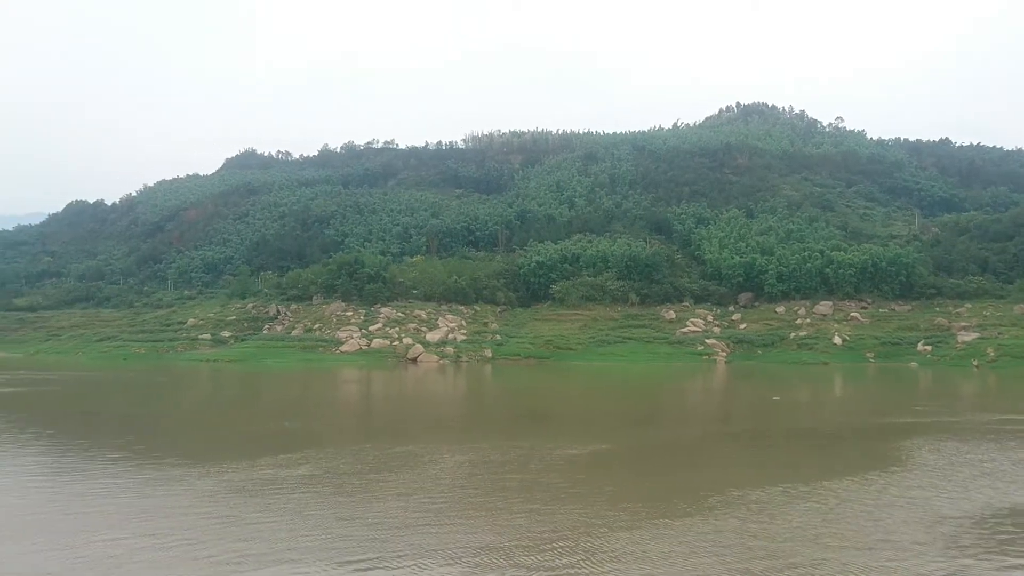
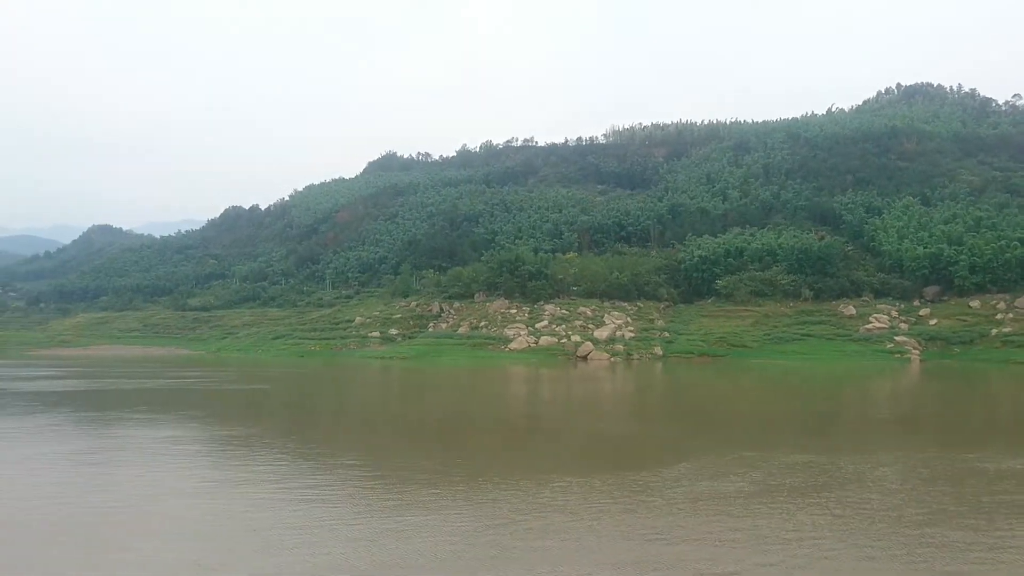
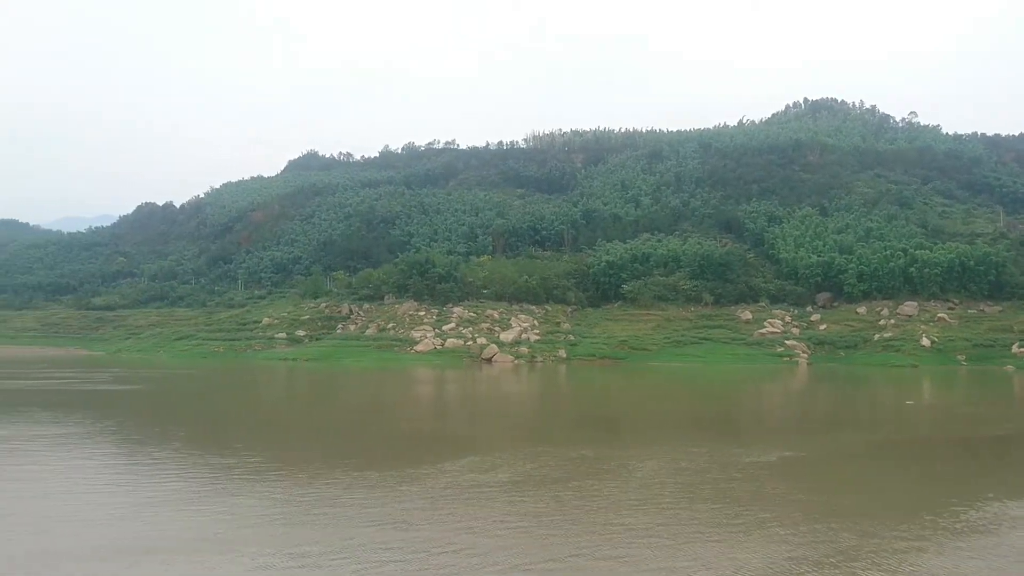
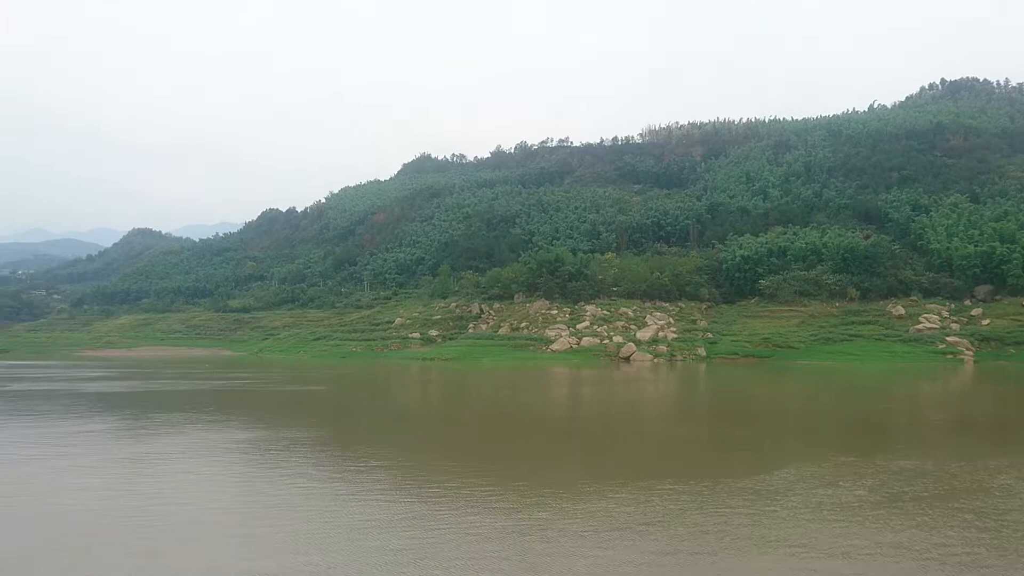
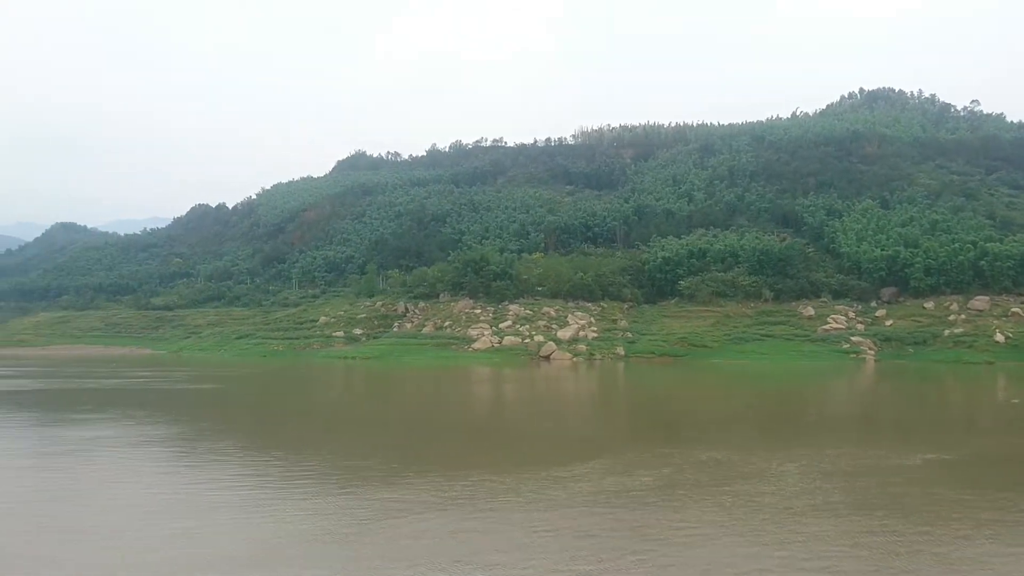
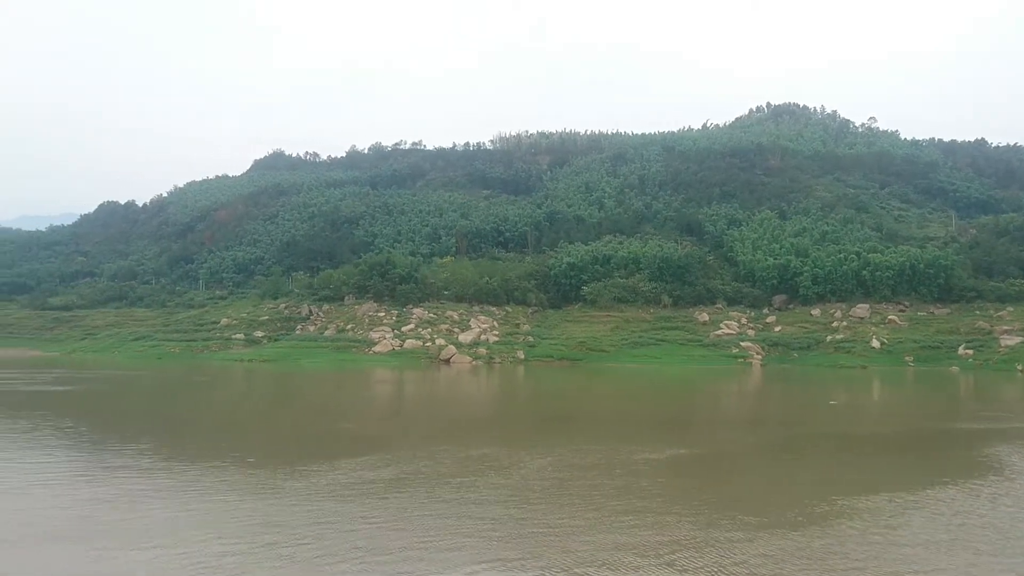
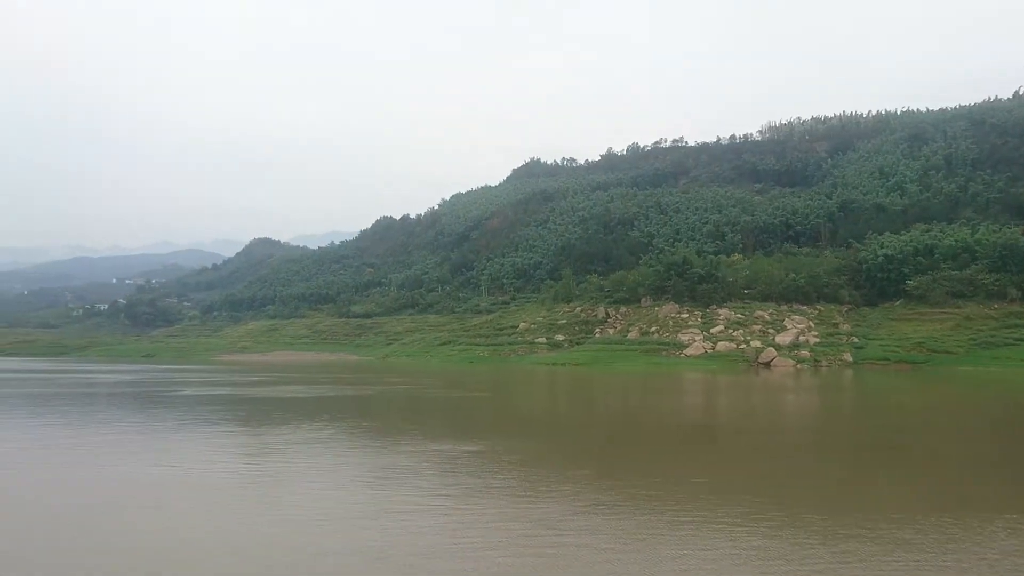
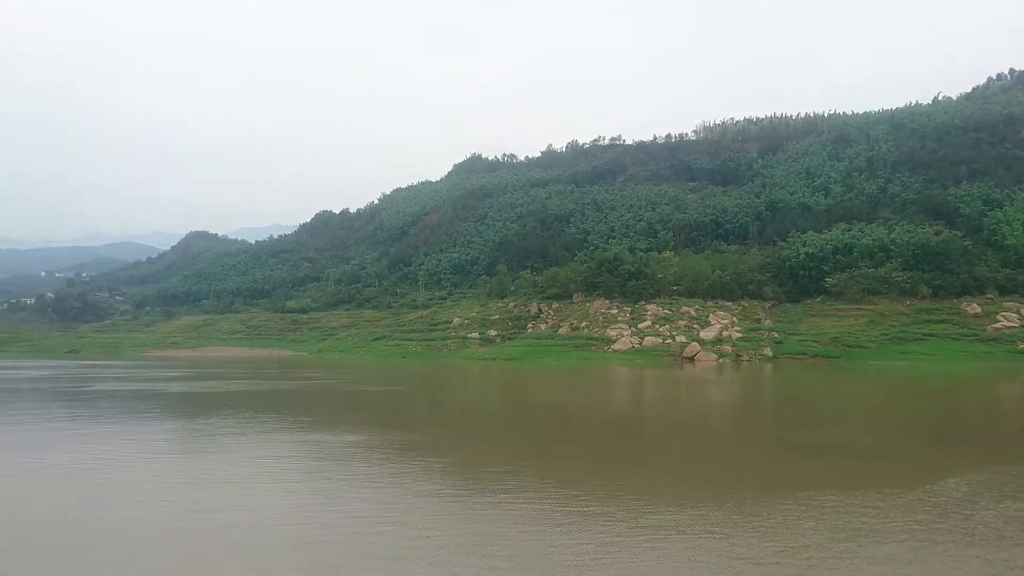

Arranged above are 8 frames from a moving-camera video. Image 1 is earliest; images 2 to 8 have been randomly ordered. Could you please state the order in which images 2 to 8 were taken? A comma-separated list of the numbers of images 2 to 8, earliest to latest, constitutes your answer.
6, 3, 5, 2, 4, 8, 7
